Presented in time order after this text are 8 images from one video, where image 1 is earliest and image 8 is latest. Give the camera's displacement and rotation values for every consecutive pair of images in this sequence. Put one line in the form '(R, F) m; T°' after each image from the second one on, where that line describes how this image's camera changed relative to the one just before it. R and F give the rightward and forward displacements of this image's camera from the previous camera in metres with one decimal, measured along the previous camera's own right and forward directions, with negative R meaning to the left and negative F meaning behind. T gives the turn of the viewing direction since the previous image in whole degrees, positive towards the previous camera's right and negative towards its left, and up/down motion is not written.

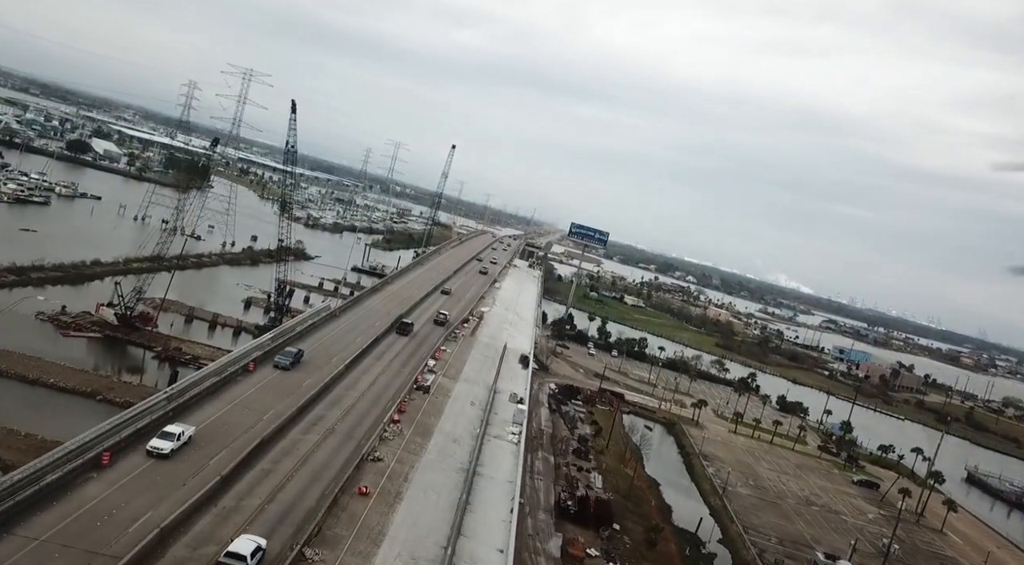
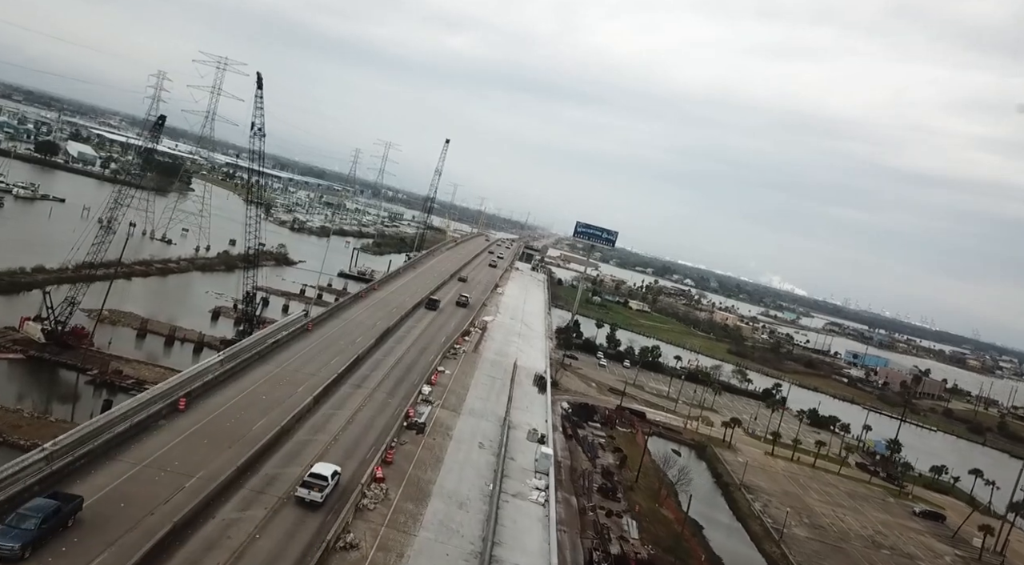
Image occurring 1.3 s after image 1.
(-0.7, +6.3) m; +1°
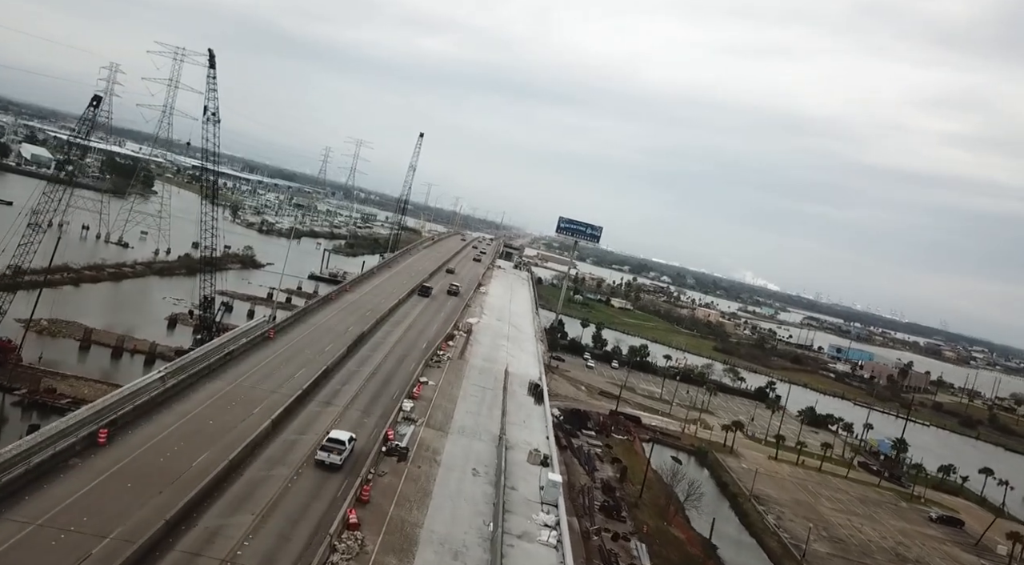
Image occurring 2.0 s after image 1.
(-0.5, +3.3) m; +2°
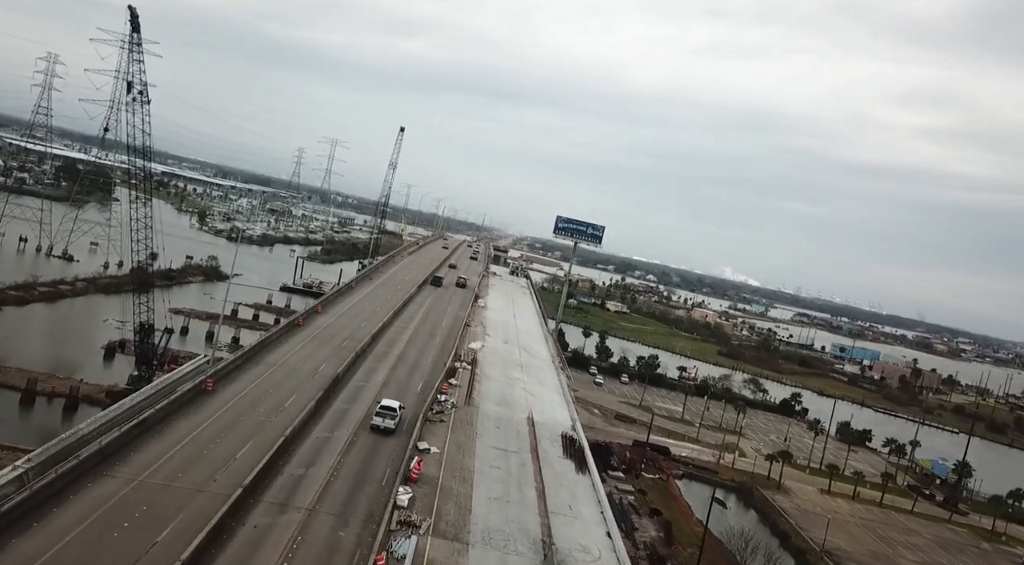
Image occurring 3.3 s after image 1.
(-1.1, +6.5) m; +1°
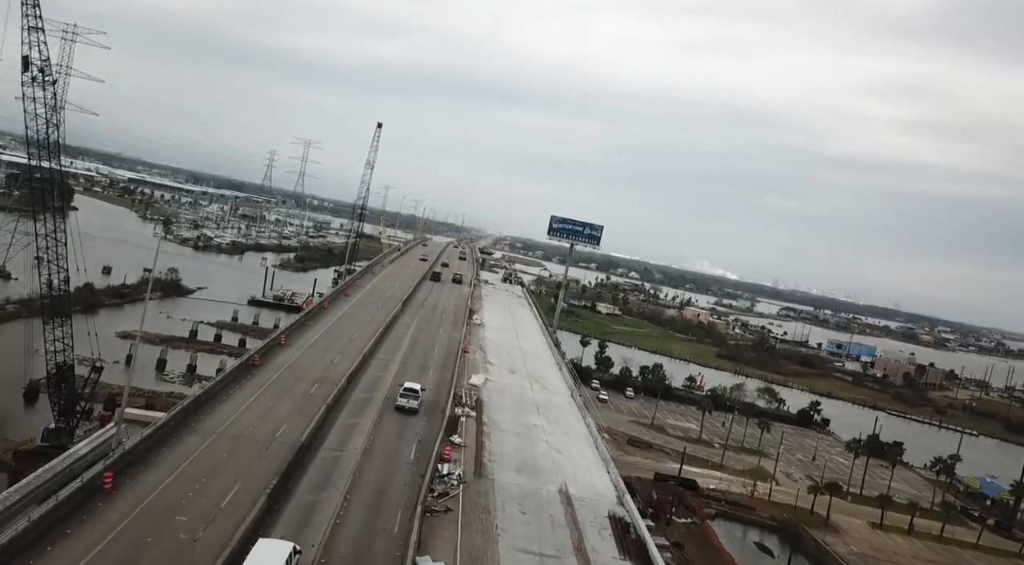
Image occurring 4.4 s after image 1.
(-0.9, +5.2) m; +2°
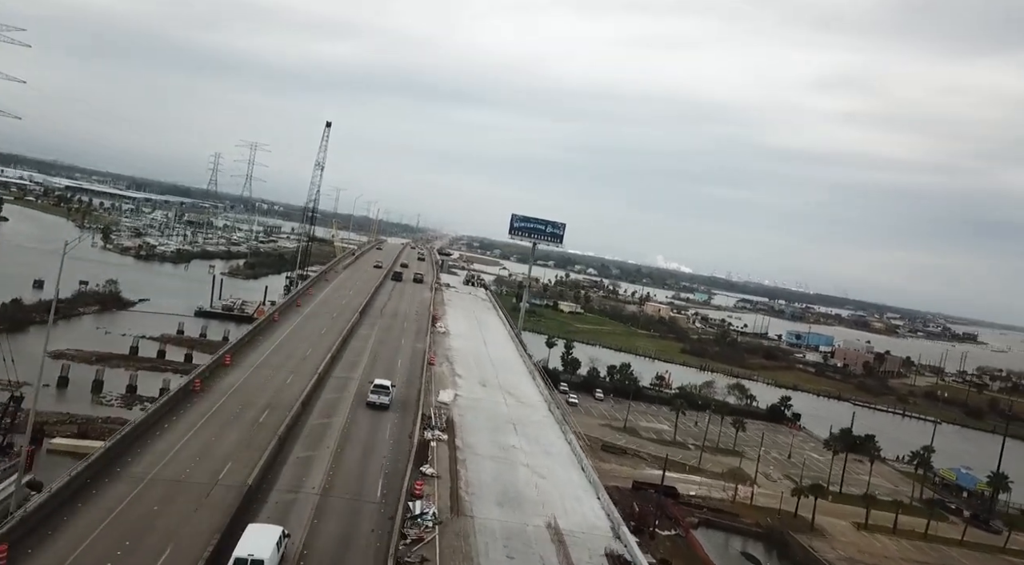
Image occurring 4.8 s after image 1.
(-0.3, +1.9) m; +3°
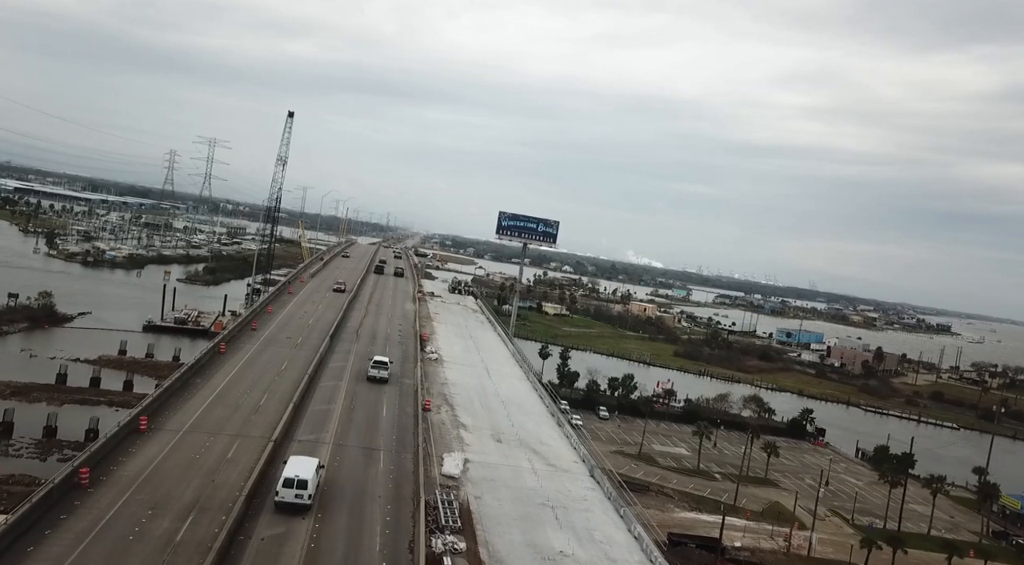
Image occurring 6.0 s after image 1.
(-1.2, +5.7) m; +2°
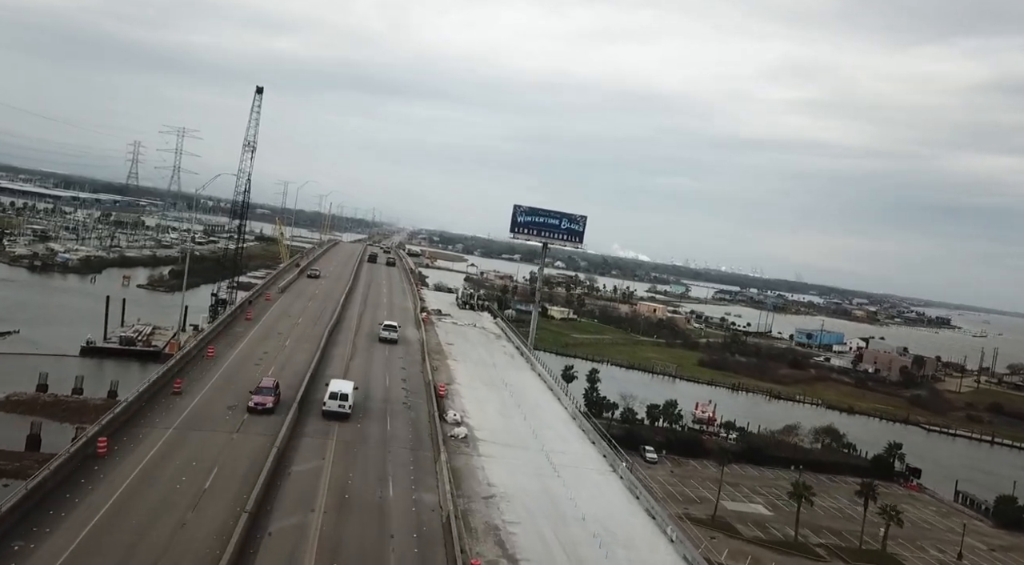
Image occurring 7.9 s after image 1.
(-1.8, +8.9) m; +1°
